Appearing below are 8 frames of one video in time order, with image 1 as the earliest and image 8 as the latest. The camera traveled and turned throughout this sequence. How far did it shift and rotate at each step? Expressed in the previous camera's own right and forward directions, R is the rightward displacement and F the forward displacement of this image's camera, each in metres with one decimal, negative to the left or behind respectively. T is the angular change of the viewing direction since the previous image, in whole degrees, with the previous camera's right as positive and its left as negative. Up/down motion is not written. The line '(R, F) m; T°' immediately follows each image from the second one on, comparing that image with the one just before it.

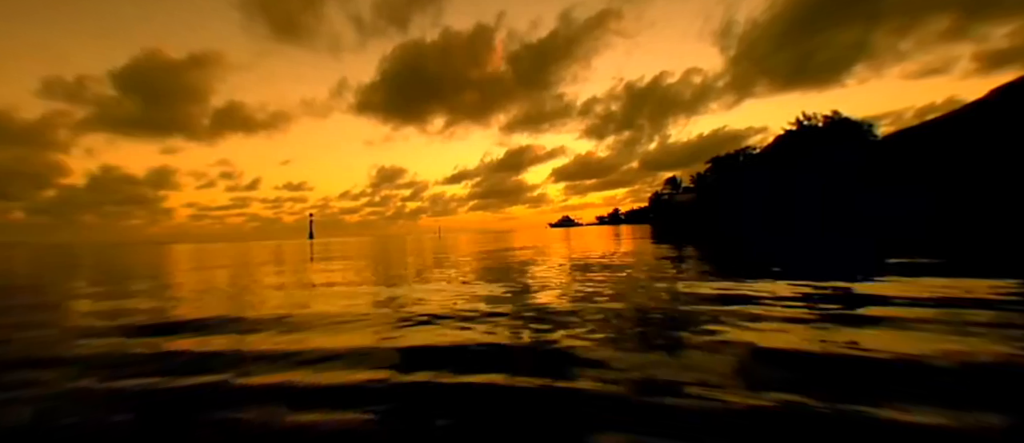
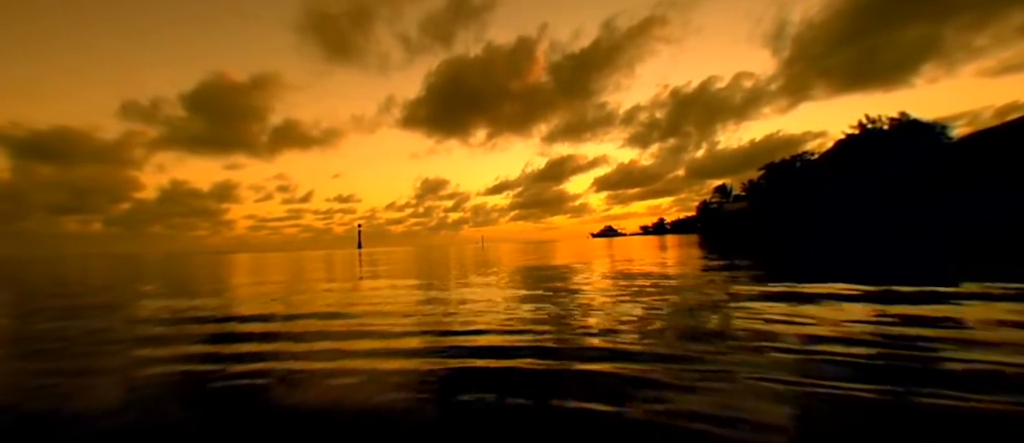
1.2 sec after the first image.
(+0.2, +1.0) m; -6°
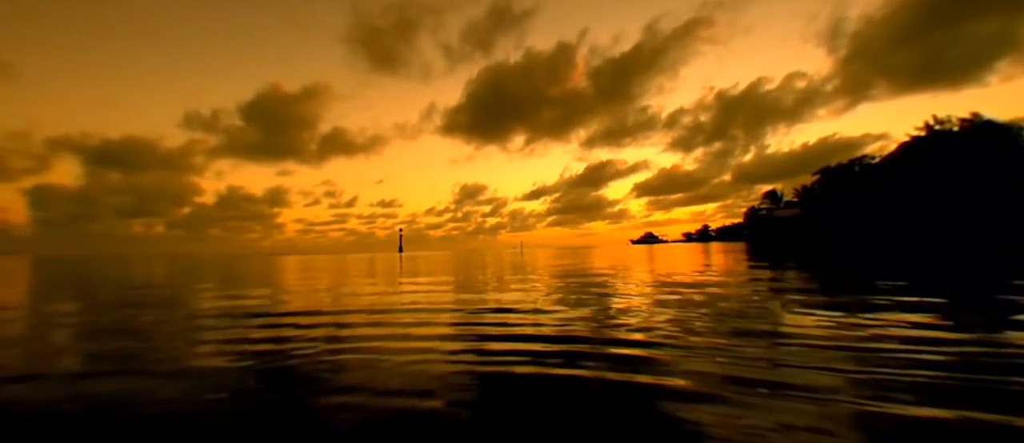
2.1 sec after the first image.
(+0.1, +0.5) m; -5°
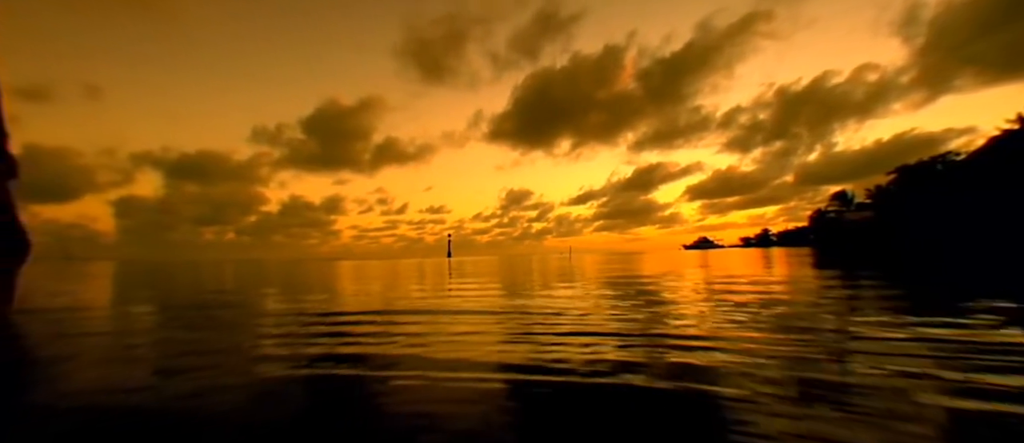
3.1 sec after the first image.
(+0.1, +0.3) m; -6°
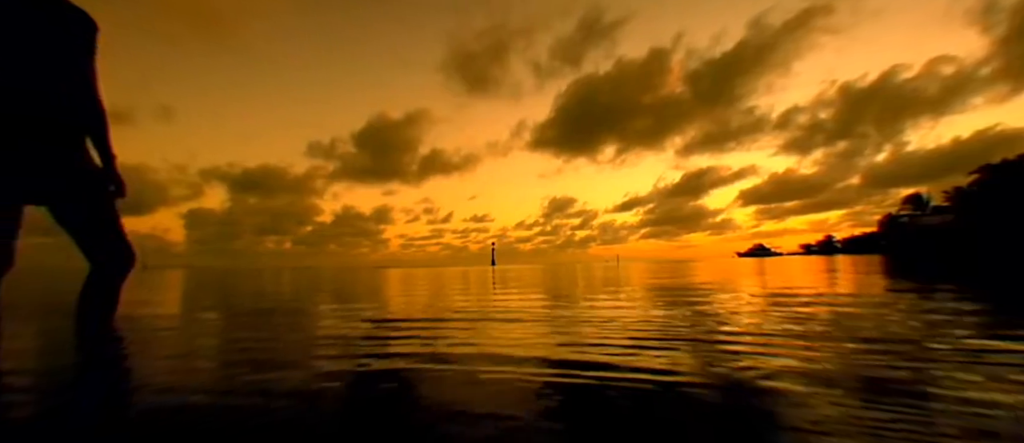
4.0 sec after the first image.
(+0.1, +0.2) m; -6°
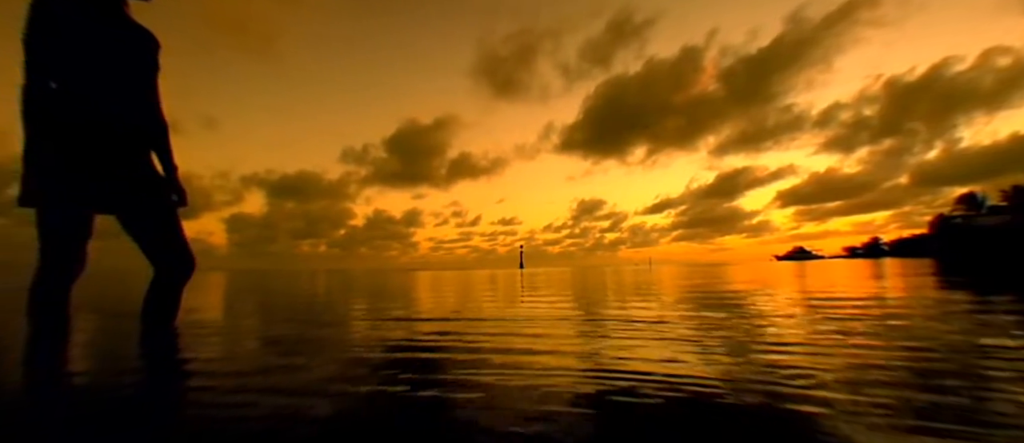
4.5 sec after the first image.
(0.0, 0.0) m; -4°
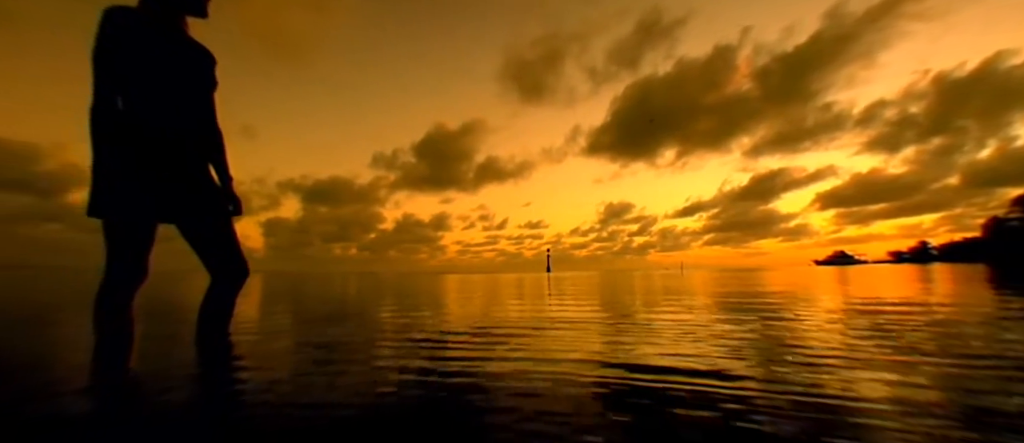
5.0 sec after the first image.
(0.0, +0.1) m; -4°
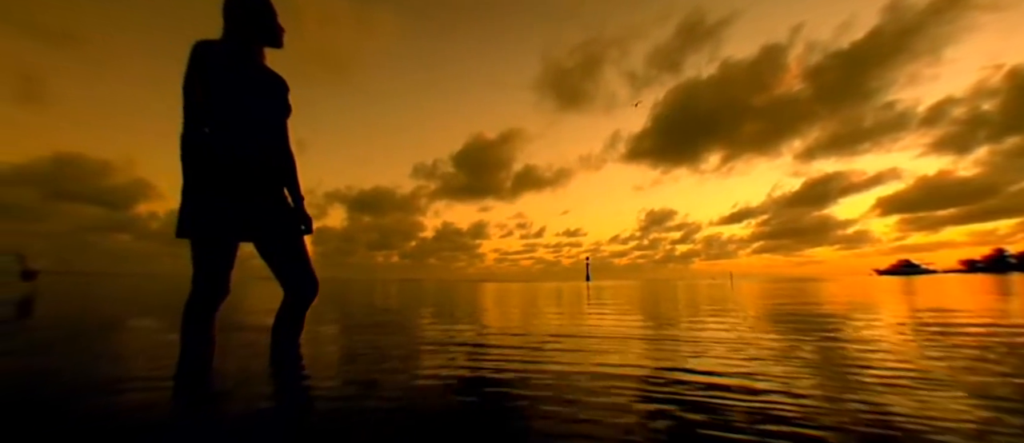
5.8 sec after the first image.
(0.0, +0.1) m; -5°
